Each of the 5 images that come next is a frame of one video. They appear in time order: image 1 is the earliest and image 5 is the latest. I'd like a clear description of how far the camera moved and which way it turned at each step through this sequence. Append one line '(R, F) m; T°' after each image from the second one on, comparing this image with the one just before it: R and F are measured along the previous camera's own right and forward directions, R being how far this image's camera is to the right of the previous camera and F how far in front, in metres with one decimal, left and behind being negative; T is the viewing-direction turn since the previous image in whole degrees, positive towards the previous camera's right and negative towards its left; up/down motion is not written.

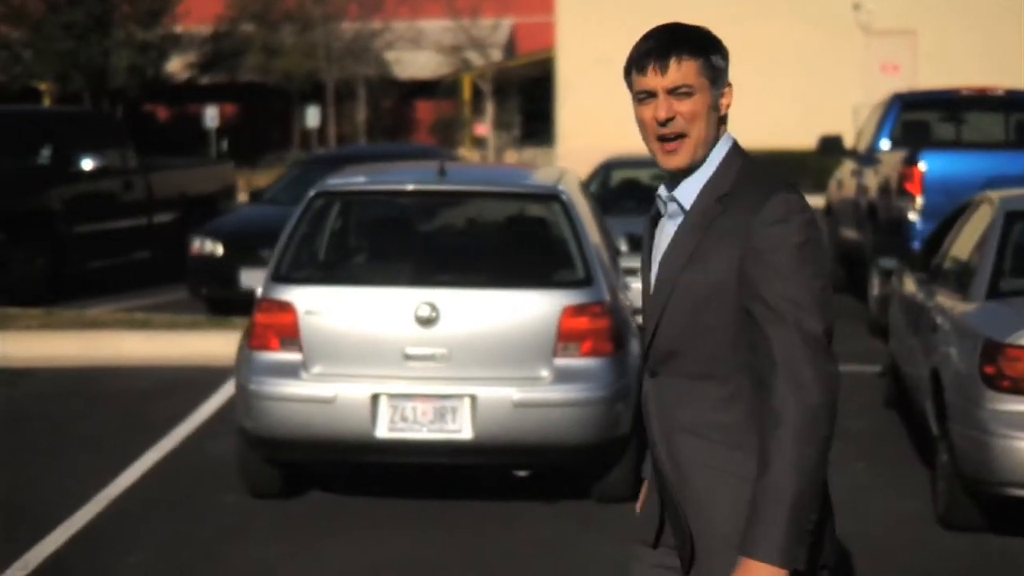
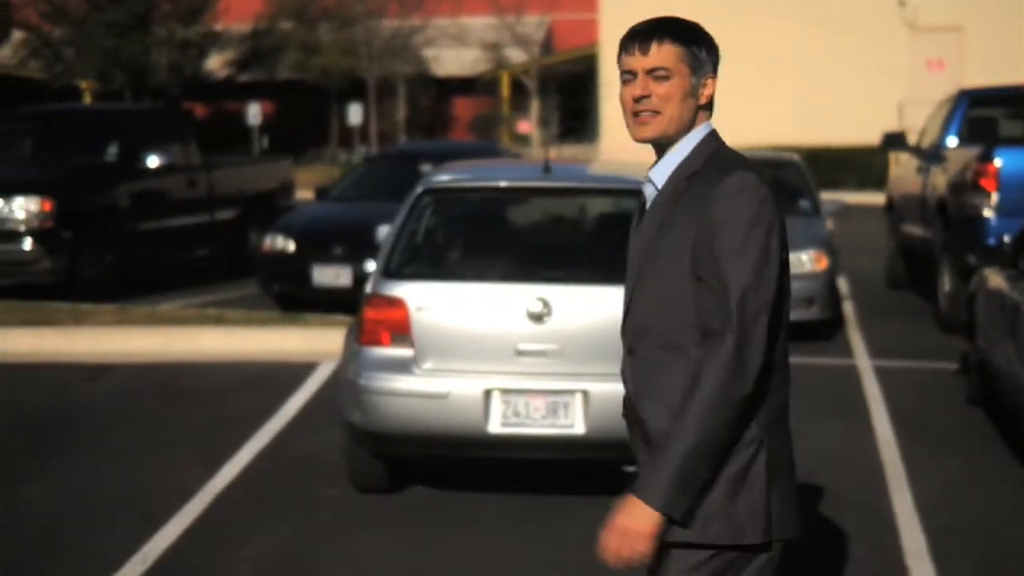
(-0.4, 0.0) m; -1°
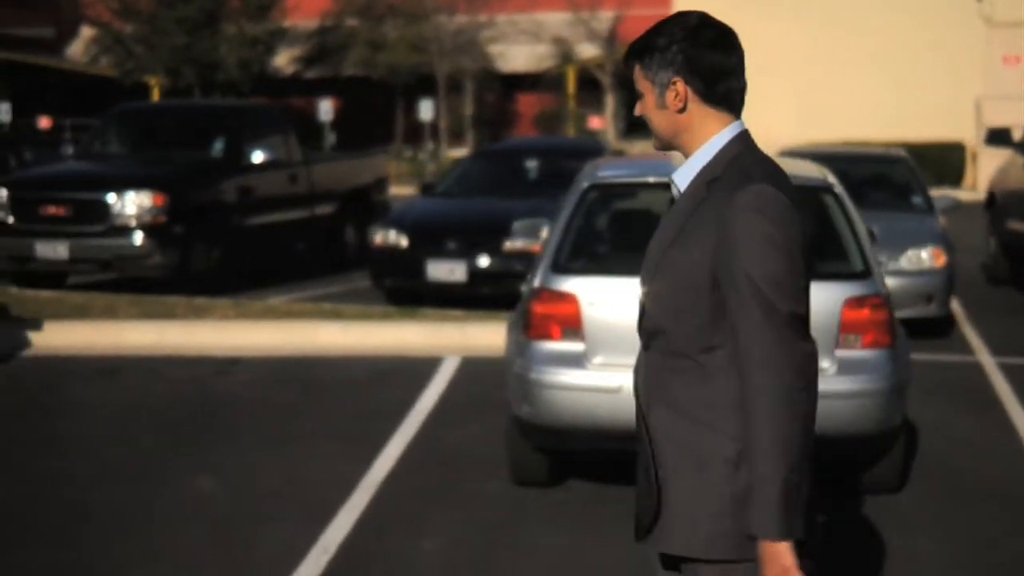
(-0.6, 0.0) m; -2°
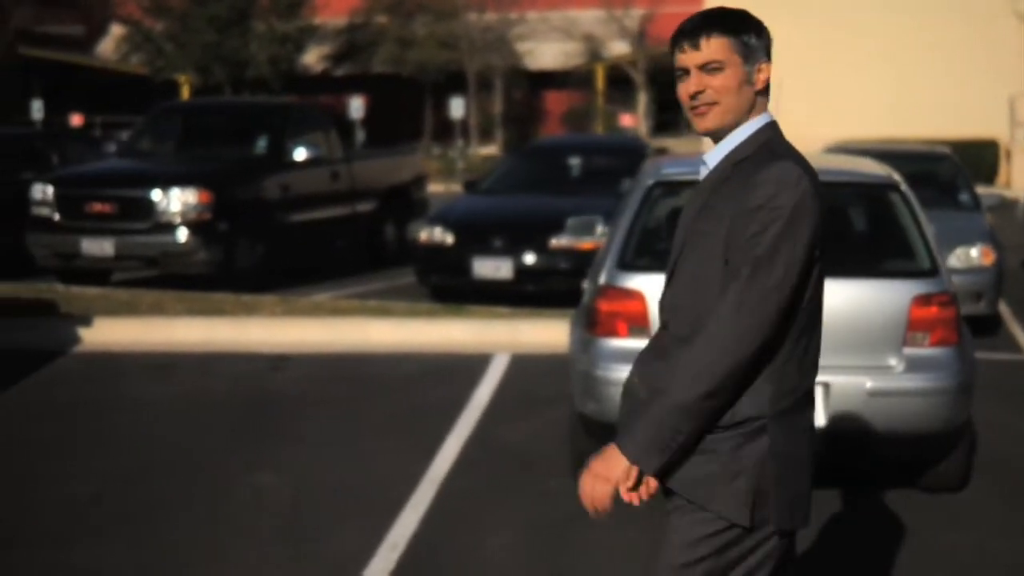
(-0.2, 0.0) m; -1°
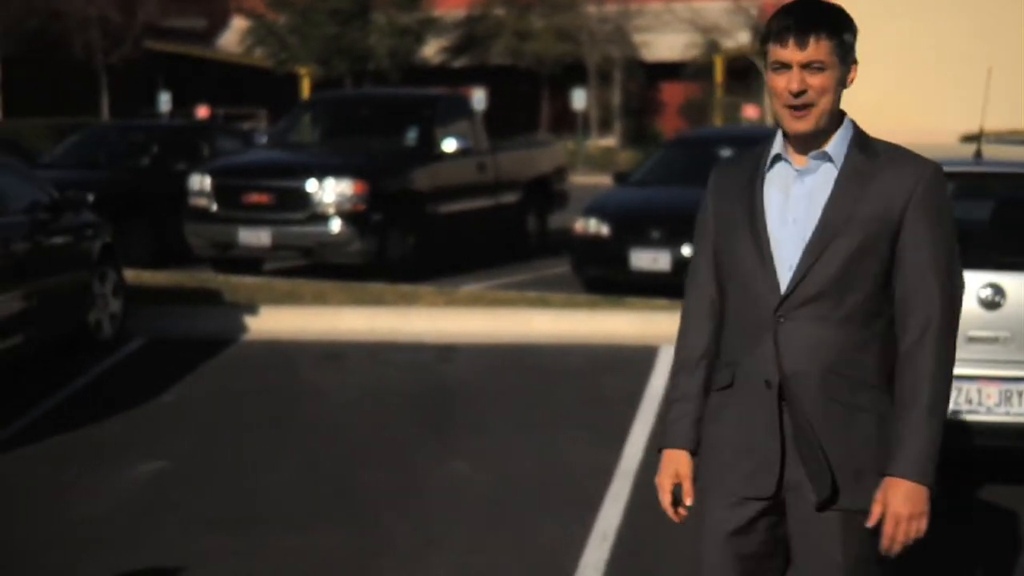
(-0.5, 0.0) m; -4°
